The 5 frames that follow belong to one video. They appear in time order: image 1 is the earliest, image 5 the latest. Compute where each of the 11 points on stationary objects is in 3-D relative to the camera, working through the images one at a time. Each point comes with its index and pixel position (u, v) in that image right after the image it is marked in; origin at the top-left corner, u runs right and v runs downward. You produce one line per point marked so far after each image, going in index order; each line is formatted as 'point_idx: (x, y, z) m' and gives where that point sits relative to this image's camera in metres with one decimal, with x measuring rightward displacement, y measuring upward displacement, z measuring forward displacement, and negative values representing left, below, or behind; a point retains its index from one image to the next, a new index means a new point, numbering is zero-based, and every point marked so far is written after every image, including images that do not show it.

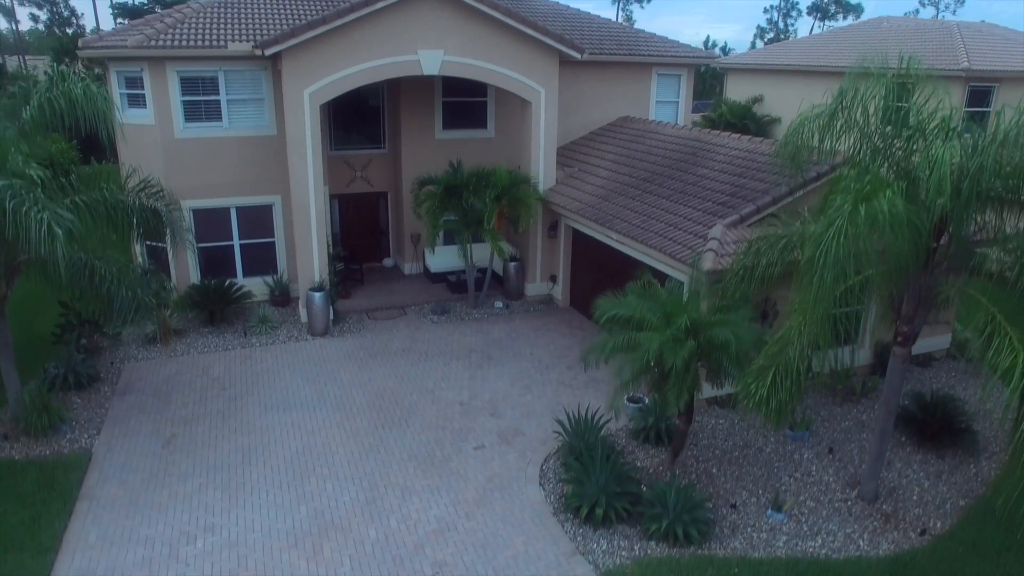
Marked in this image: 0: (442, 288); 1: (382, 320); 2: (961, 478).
0: (-1.8, 0.0, +18.6) m
1: (-3.0, -0.7, +16.8) m
2: (+7.0, -2.9, +11.2) m
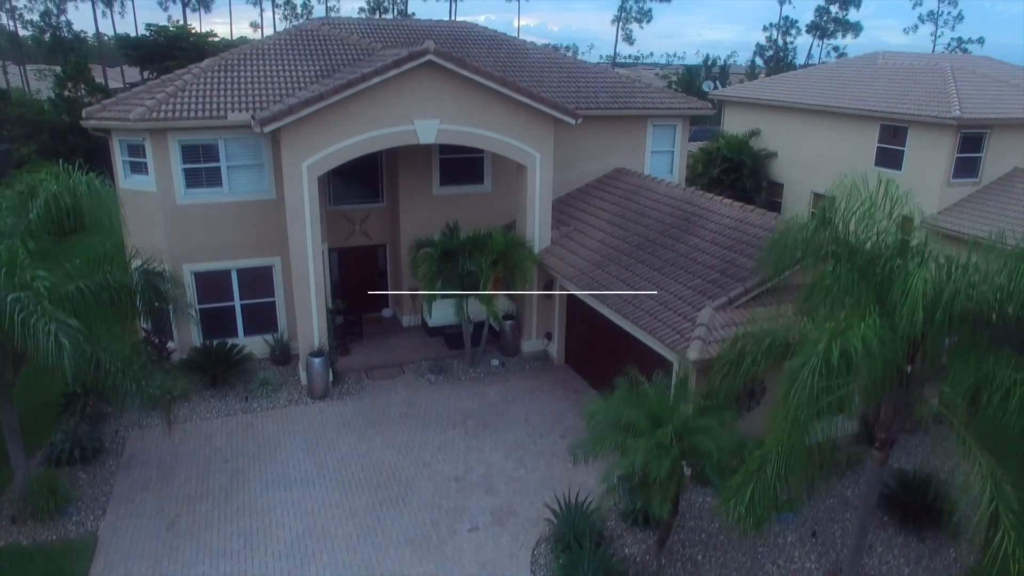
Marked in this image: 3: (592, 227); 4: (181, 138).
0: (-1.9, -1.4, +18.9) m
1: (-3.1, -2.2, +17.2) m
2: (+6.8, -4.4, +11.5) m
3: (+2.0, +1.4, +17.7) m
4: (-7.3, +3.3, +15.8) m
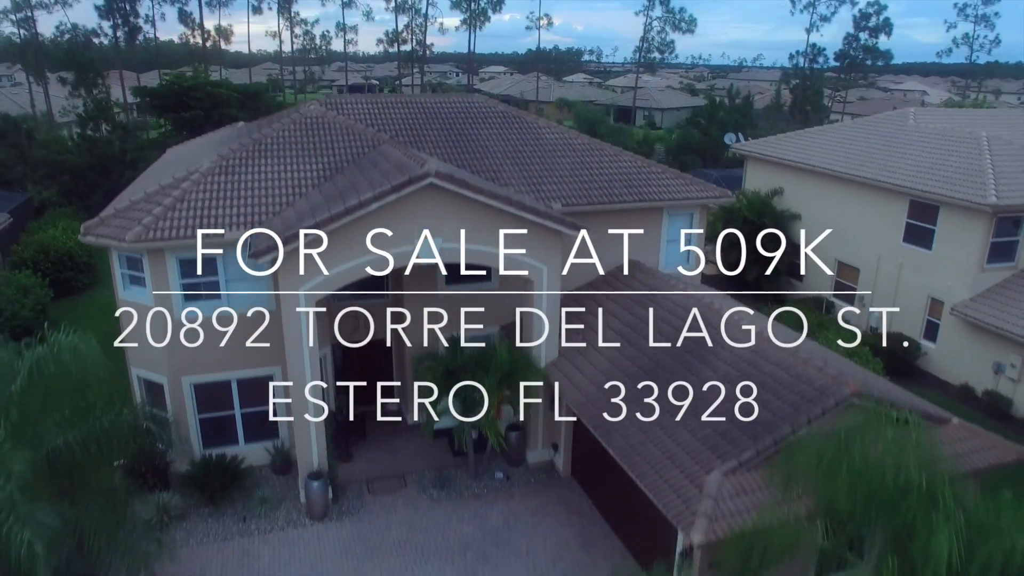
0: (-1.8, -4.1, +18.4) m
1: (-3.0, -4.8, +16.8) m
2: (+6.7, -7.2, +10.8) m
3: (+2.1, -1.2, +17.1) m
4: (-7.2, +0.7, +15.5) m
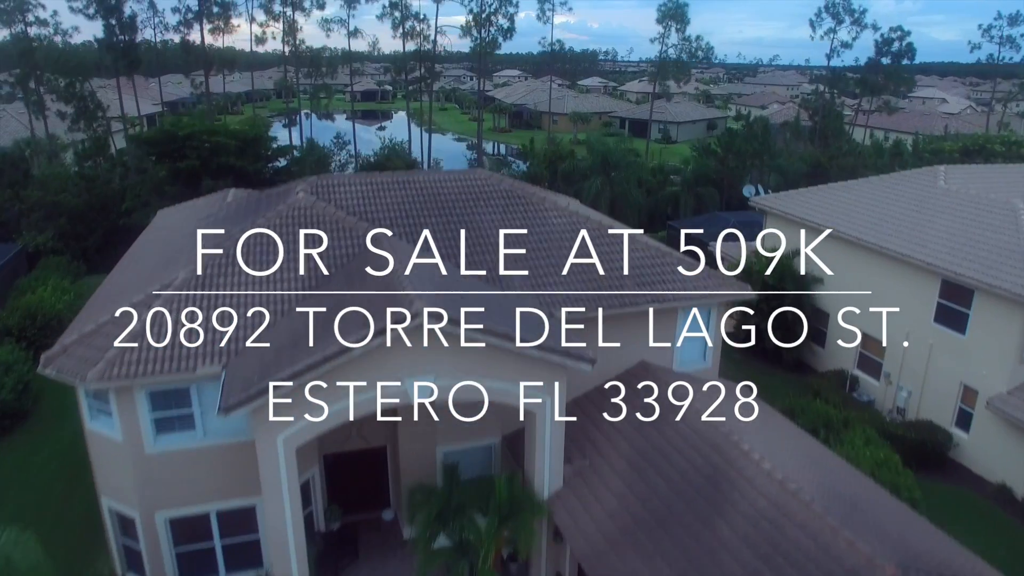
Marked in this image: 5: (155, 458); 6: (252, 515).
0: (-1.7, -6.7, +17.2) m
1: (-3.0, -7.5, +15.5) m
2: (+6.6, -9.9, +9.4) m
3: (+2.1, -3.9, +15.8) m
4: (-7.2, -2.0, +14.3) m
5: (-7.3, -3.5, +14.8) m
6: (-5.8, -5.0, +15.9) m
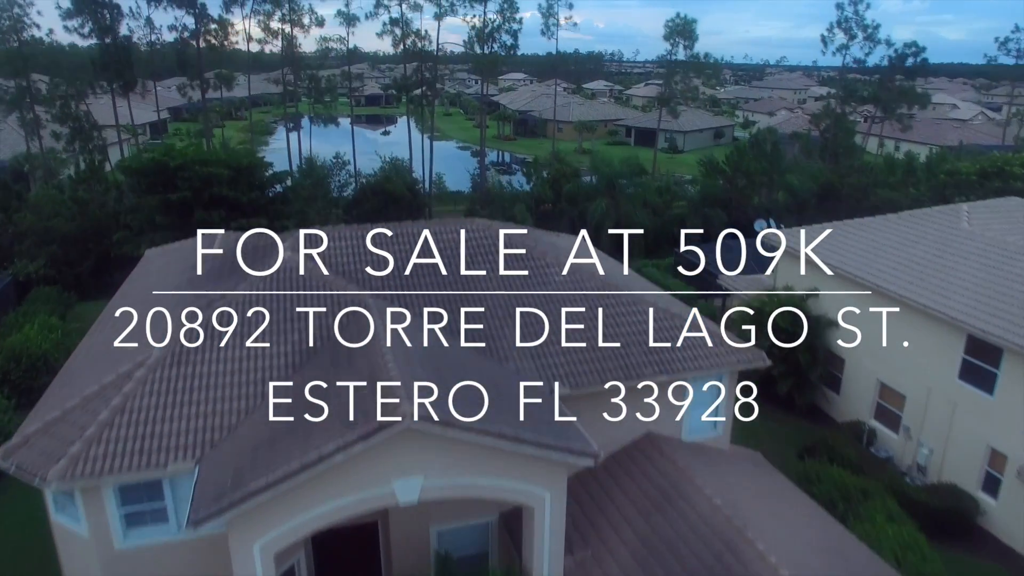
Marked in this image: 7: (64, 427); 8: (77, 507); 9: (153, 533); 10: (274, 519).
0: (-1.8, -8.3, +16.1) m
1: (-3.1, -9.1, +14.5) m
2: (+6.5, -11.6, +8.2) m
3: (+2.0, -5.5, +14.7) m
4: (-7.3, -3.6, +13.3) m
5: (-7.4, -5.1, +13.7) m
6: (-5.8, -6.6, +14.8) m
7: (-8.4, -2.6, +13.6) m
8: (-8.2, -4.0, +13.5) m
9: (-6.9, -4.7, +13.8) m
10: (-4.1, -3.8, +12.4) m
